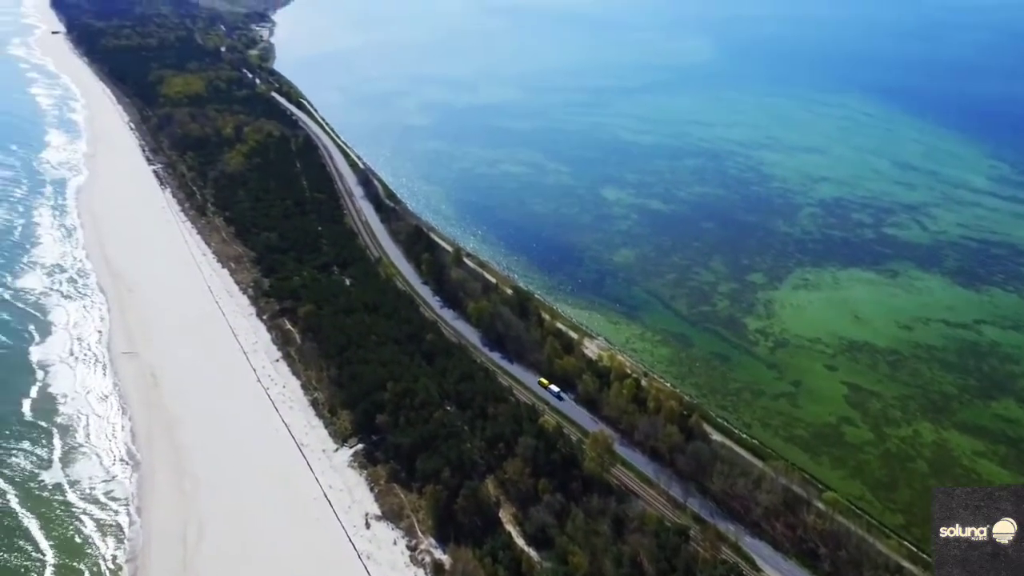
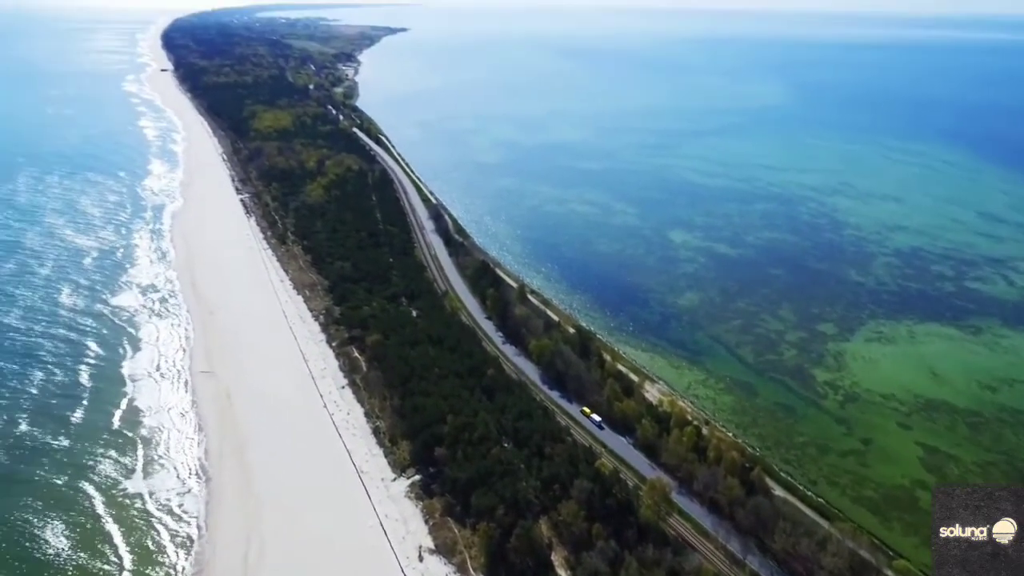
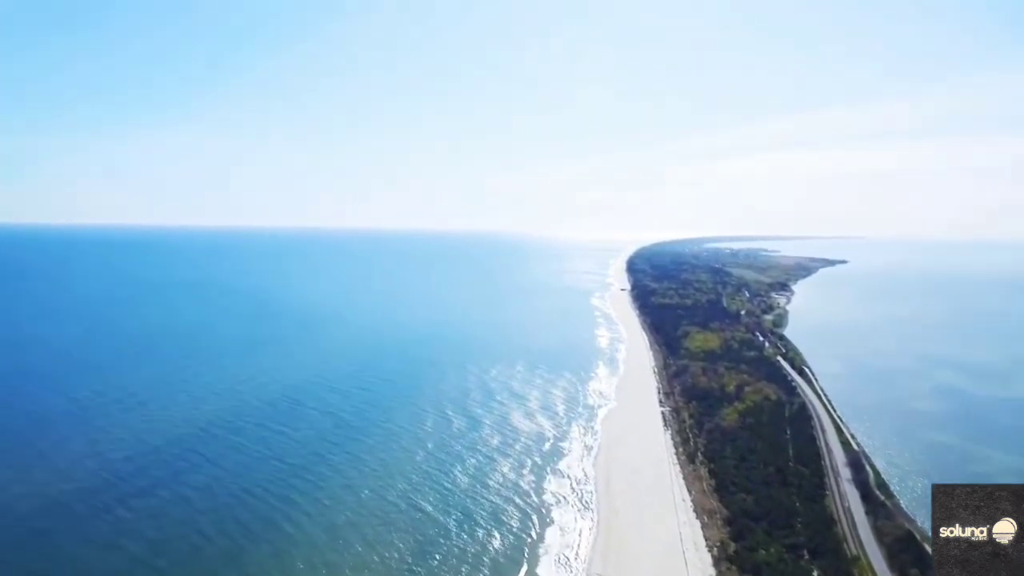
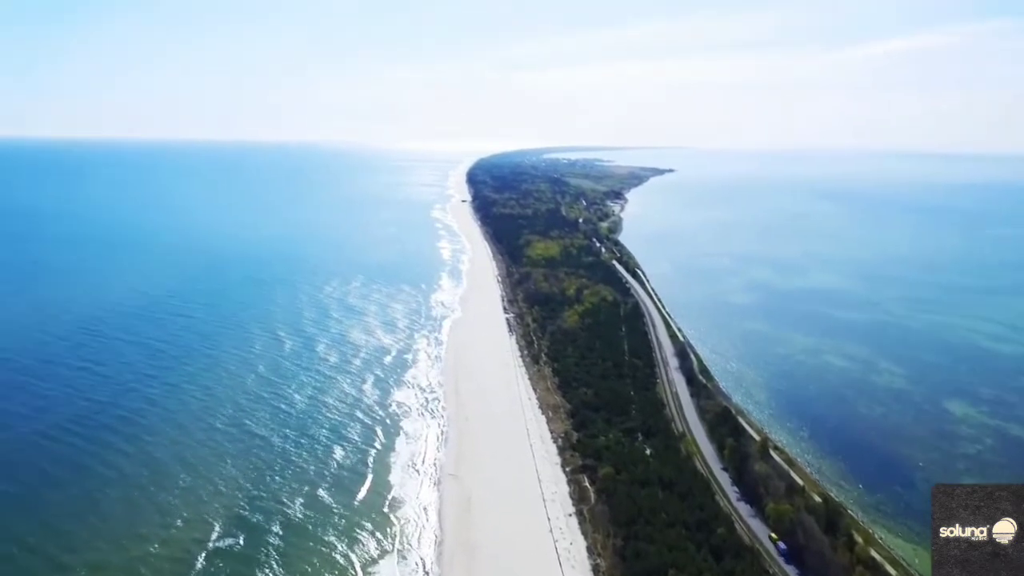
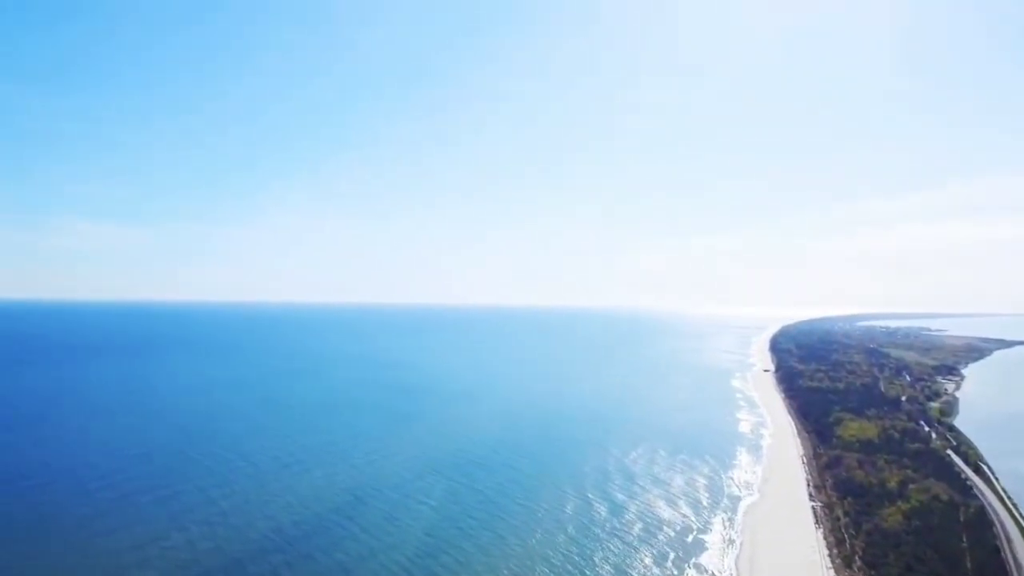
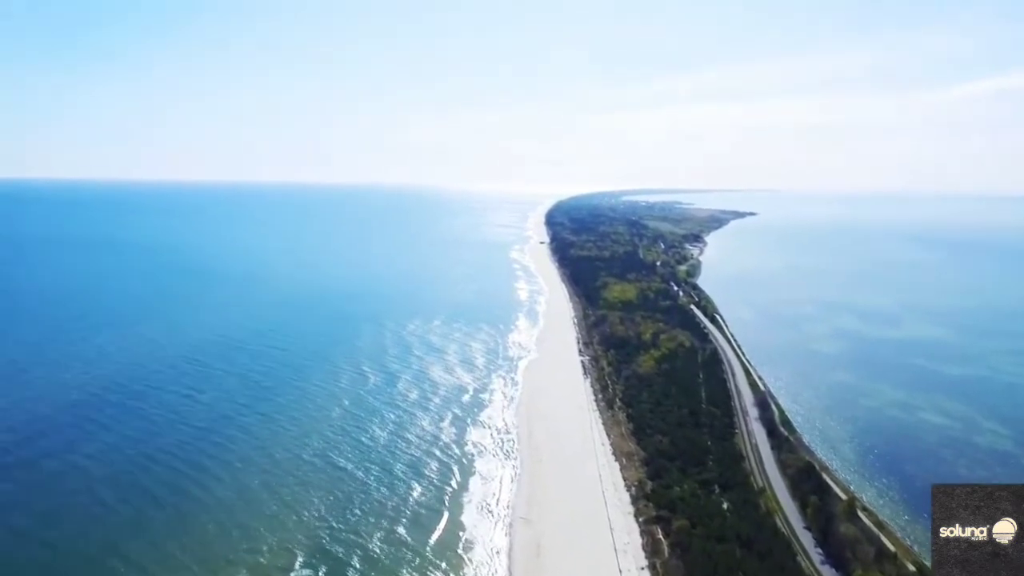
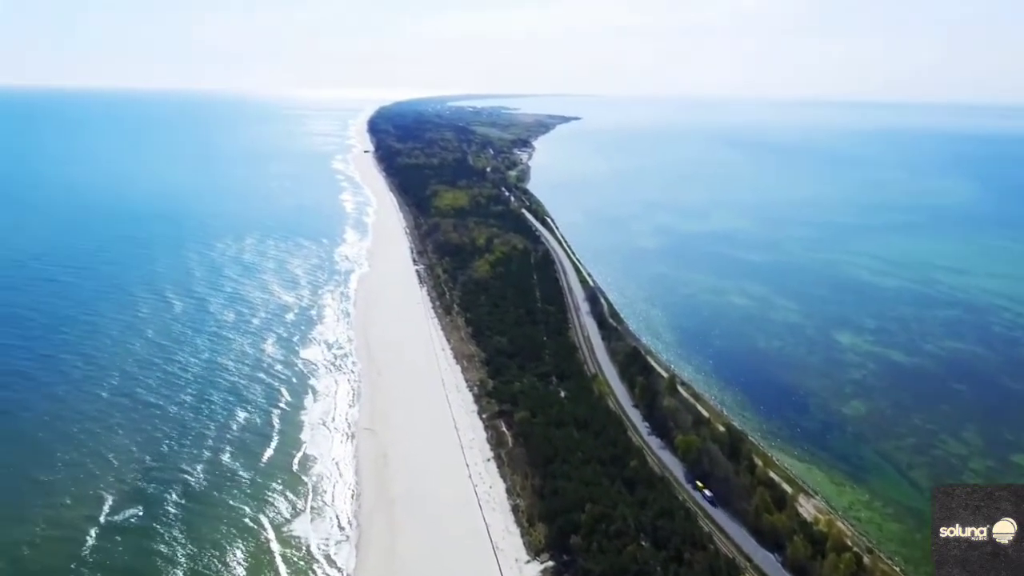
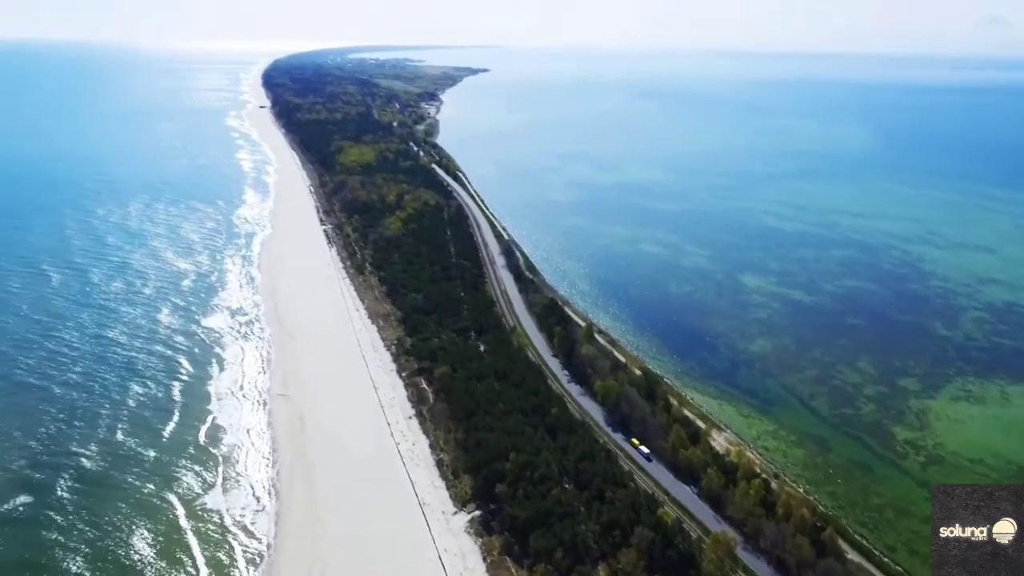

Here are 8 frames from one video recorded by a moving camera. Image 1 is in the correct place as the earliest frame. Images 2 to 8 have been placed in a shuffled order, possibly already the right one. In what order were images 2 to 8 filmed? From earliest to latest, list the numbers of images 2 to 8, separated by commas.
2, 8, 7, 4, 6, 3, 5
